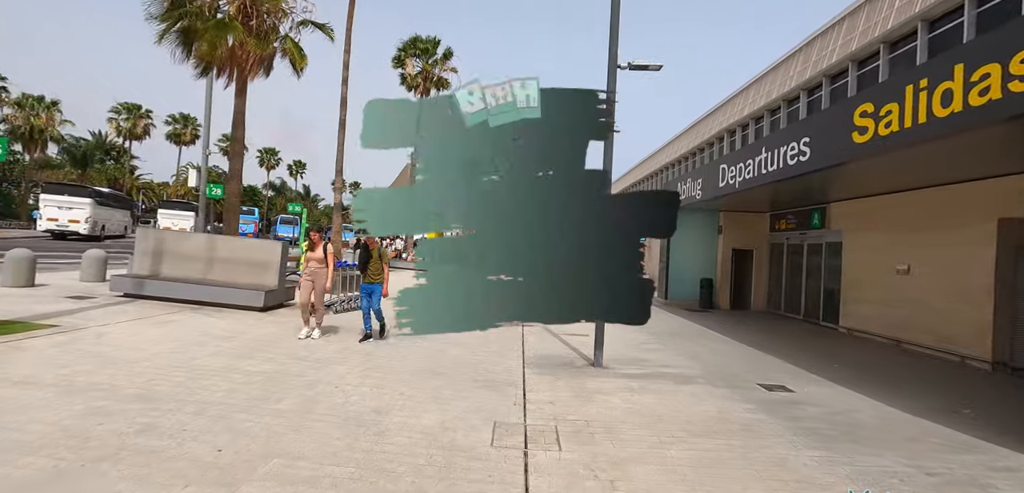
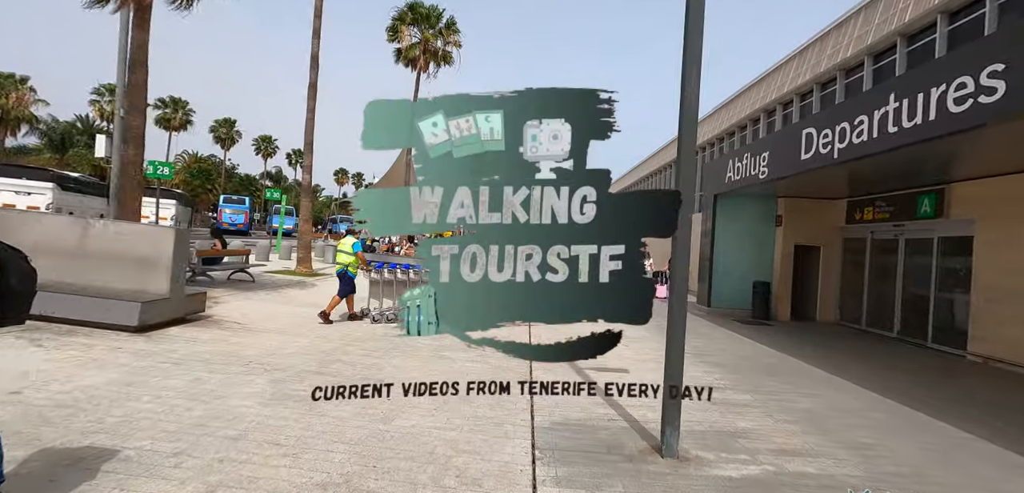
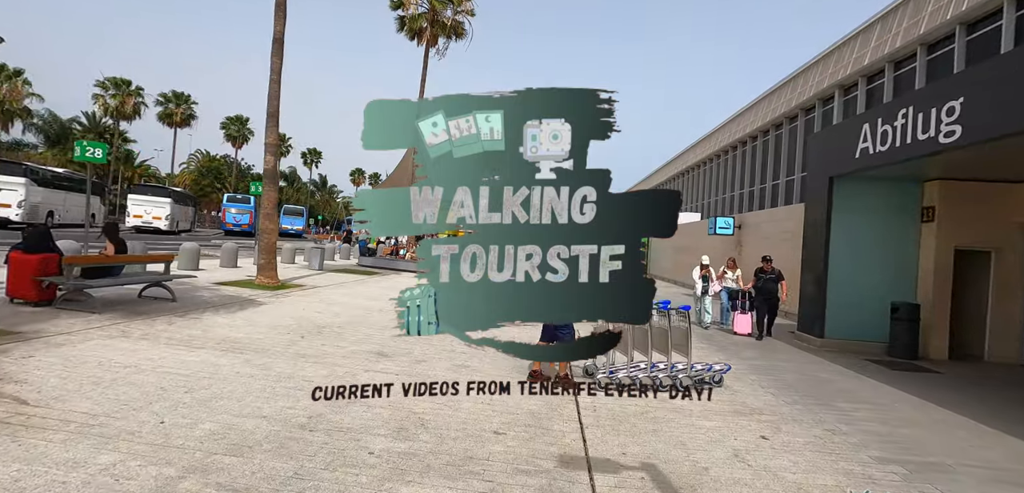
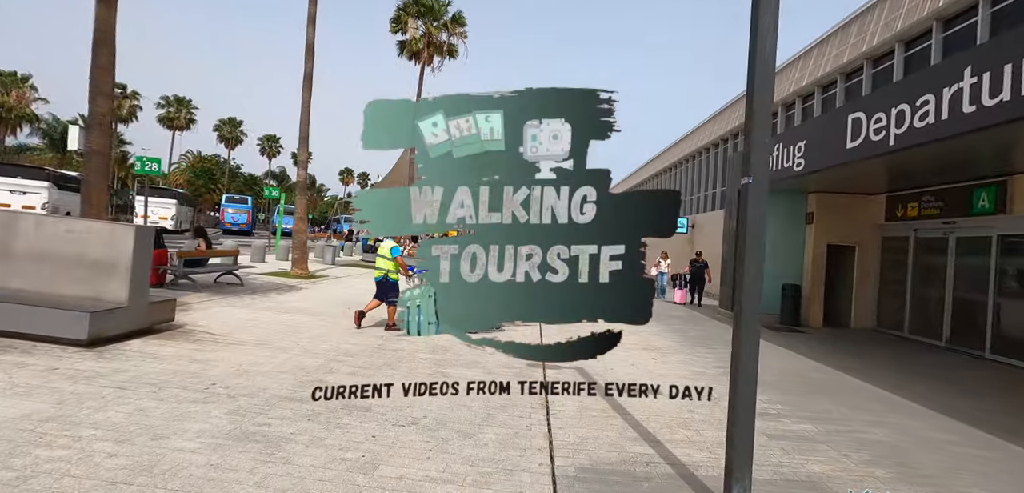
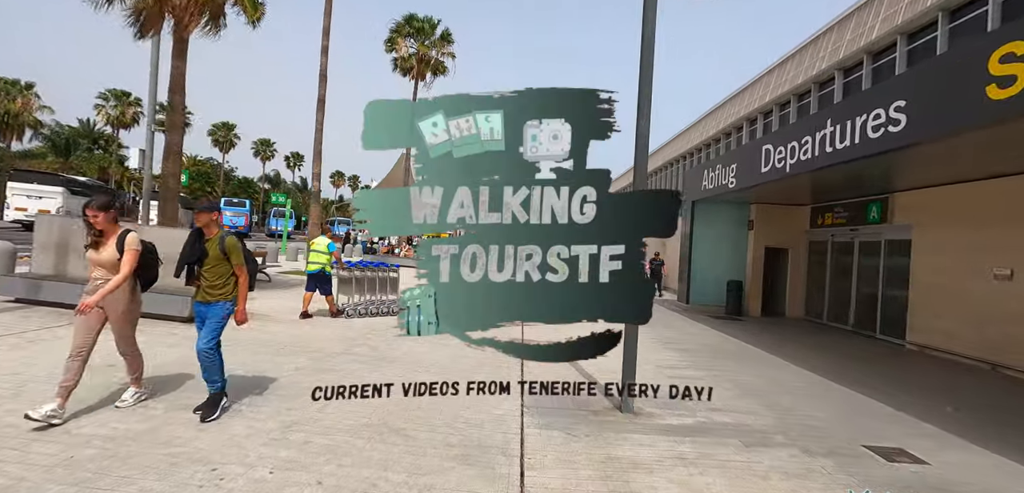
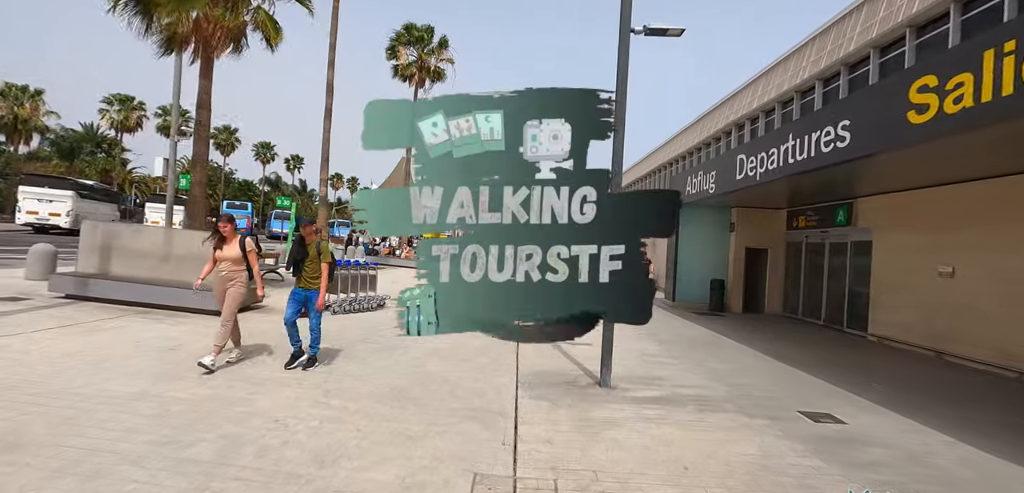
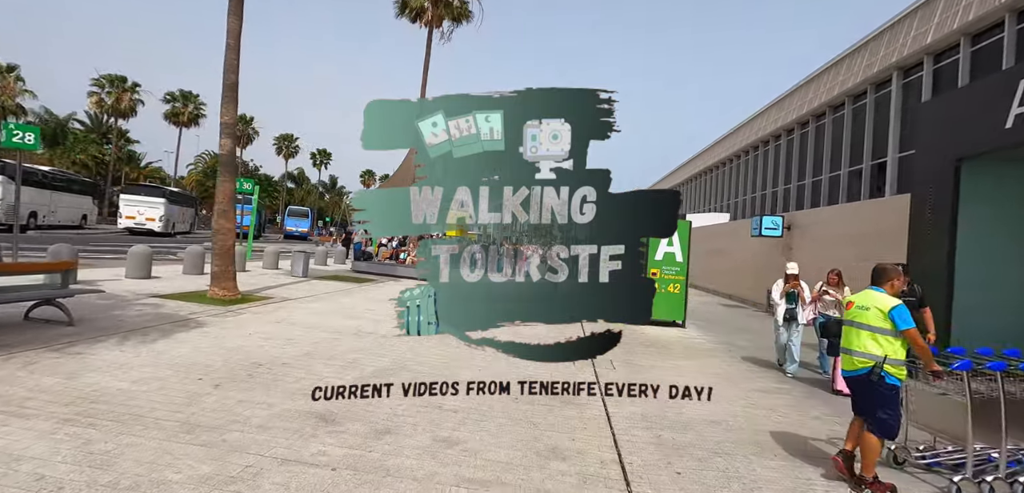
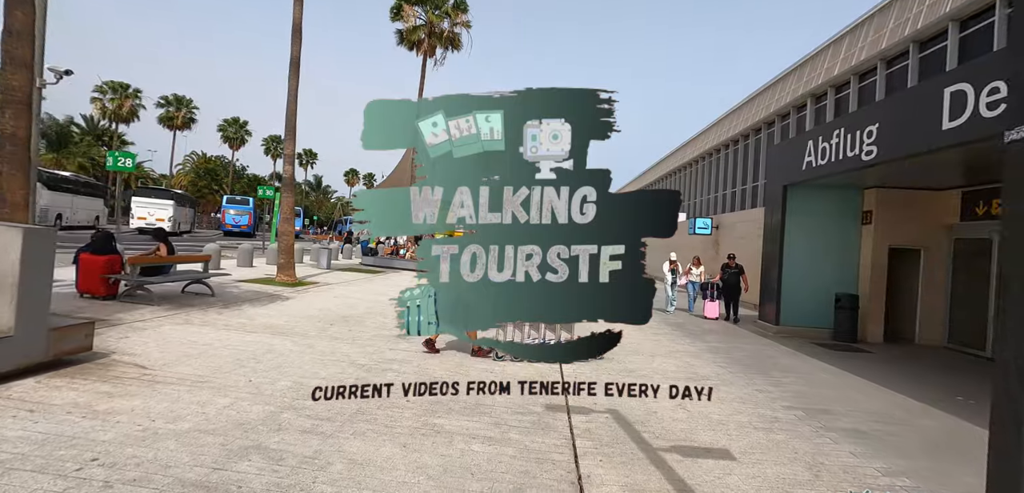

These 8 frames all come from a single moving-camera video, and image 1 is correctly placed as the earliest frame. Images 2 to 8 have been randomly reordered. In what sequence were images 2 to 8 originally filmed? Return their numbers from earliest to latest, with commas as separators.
6, 5, 2, 4, 8, 3, 7
